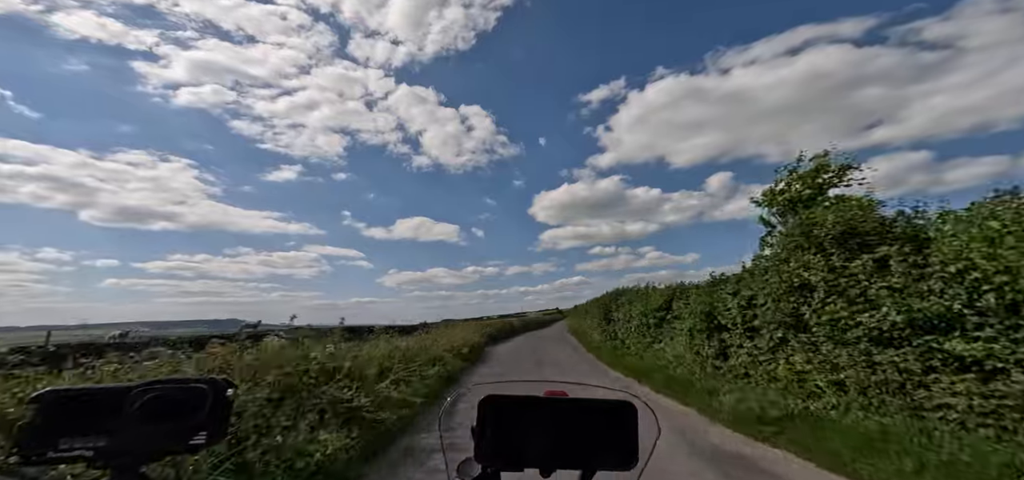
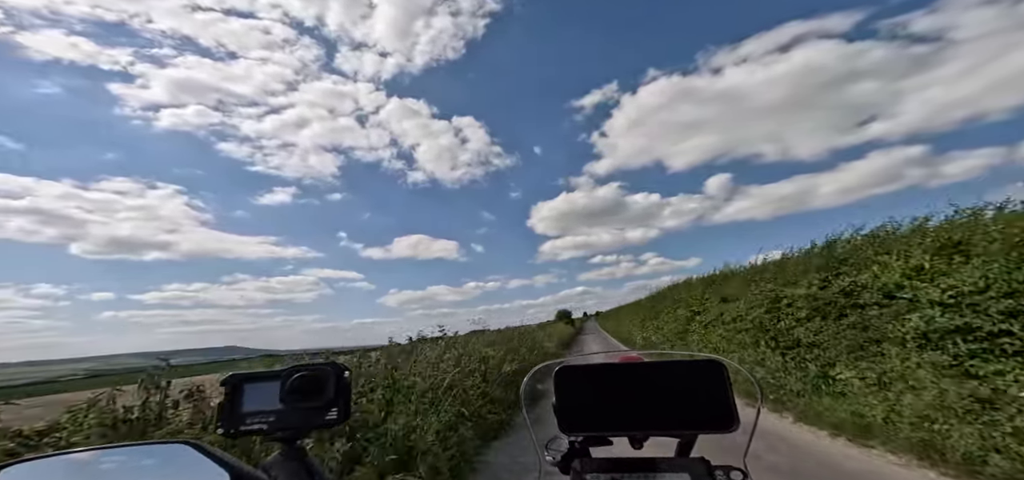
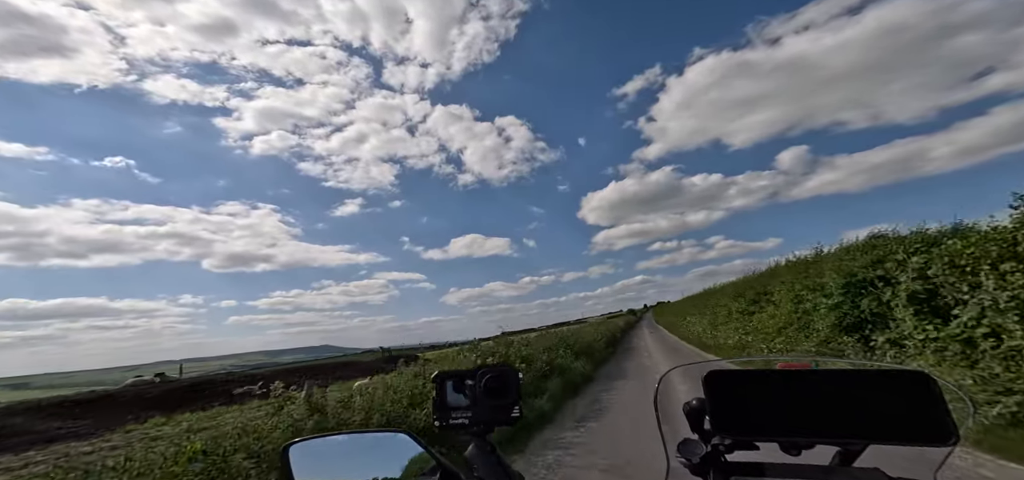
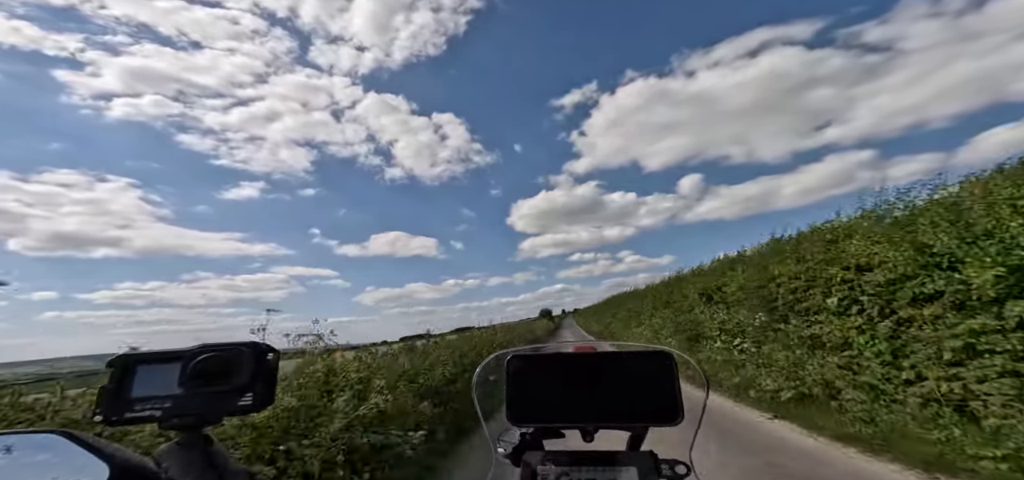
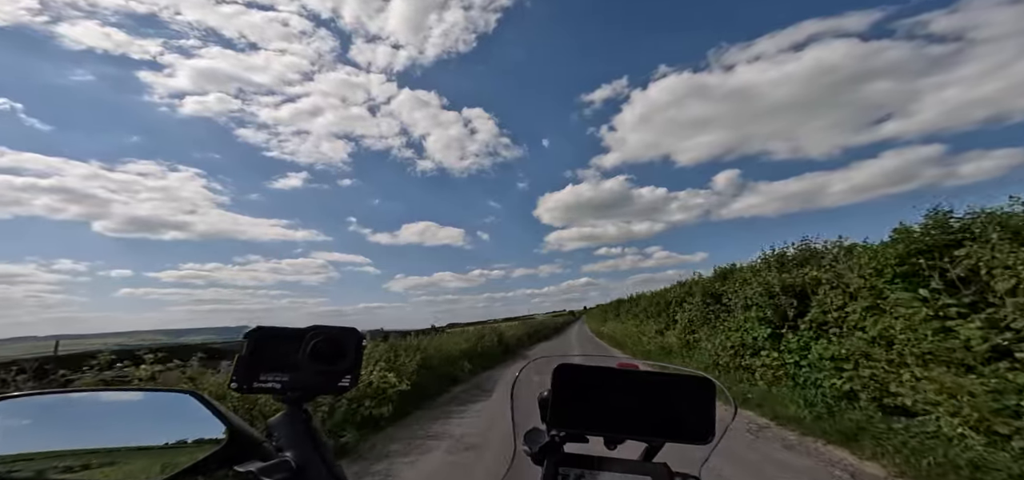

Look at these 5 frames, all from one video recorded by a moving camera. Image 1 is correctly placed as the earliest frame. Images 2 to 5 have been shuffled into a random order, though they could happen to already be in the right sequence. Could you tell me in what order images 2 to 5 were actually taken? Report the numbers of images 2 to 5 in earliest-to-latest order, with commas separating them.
5, 3, 4, 2
